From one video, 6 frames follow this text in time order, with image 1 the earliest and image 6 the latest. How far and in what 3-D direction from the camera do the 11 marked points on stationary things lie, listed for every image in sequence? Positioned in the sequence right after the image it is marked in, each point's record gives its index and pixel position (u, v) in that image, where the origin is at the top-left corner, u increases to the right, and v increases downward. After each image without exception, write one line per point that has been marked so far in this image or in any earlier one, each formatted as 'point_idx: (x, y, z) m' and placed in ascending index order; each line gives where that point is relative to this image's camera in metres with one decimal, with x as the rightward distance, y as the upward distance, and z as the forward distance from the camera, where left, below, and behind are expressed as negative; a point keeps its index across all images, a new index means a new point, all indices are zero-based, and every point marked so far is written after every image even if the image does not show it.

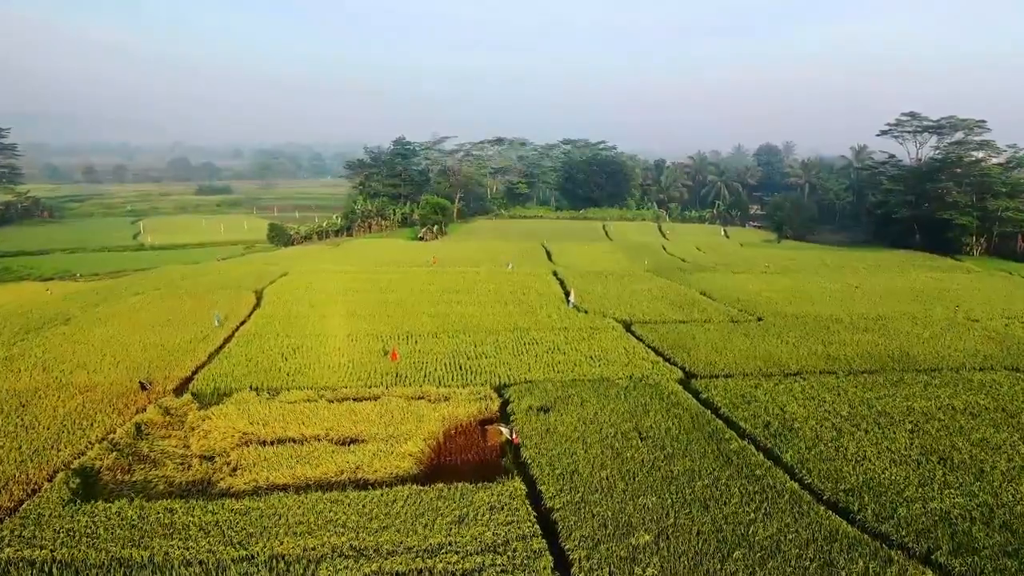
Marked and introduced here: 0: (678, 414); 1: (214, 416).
0: (+4.2, -3.2, +17.3) m
1: (-7.7, -3.3, +17.6) m
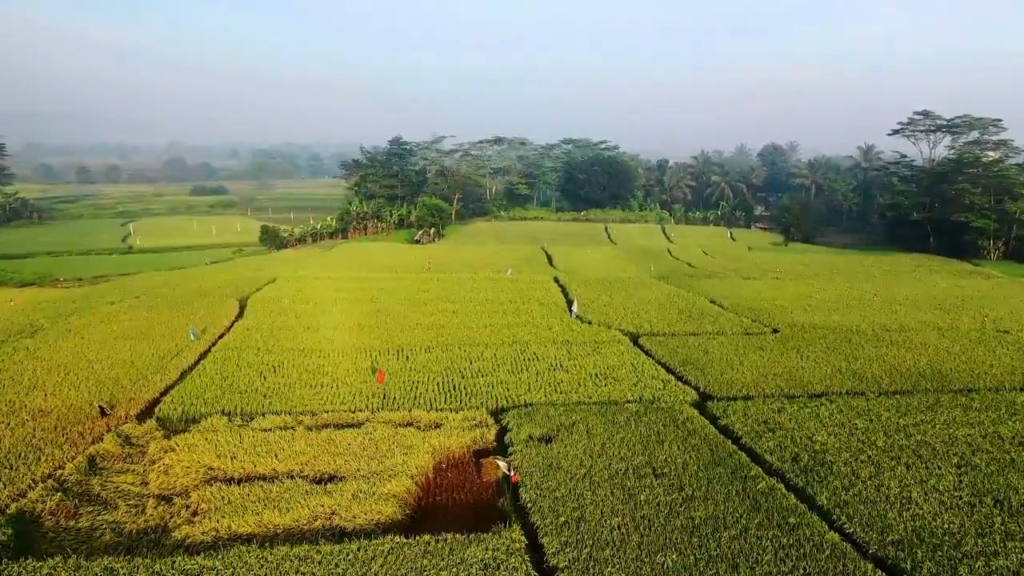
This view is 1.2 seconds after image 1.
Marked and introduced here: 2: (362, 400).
0: (+4.2, -3.6, +15.5) m
1: (-7.8, -3.7, +15.8) m
2: (-4.1, -3.1, +18.5) m
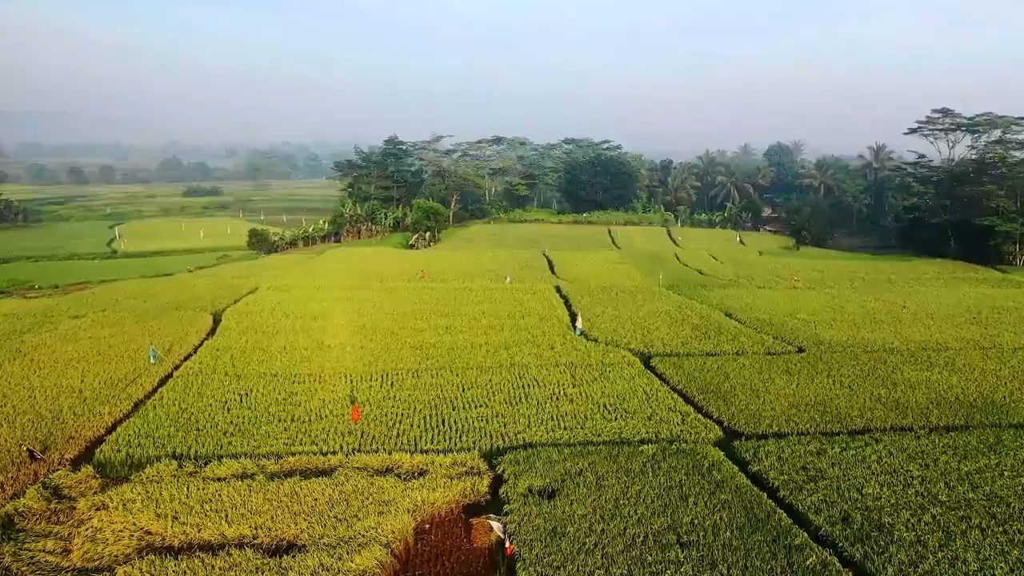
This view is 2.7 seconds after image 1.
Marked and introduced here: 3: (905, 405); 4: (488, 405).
0: (+4.1, -4.1, +13.1) m
1: (-7.8, -4.2, +13.4) m
2: (-4.2, -3.6, +16.1) m
3: (+10.7, -3.2, +18.5) m
4: (-0.7, -3.1, +18.2) m
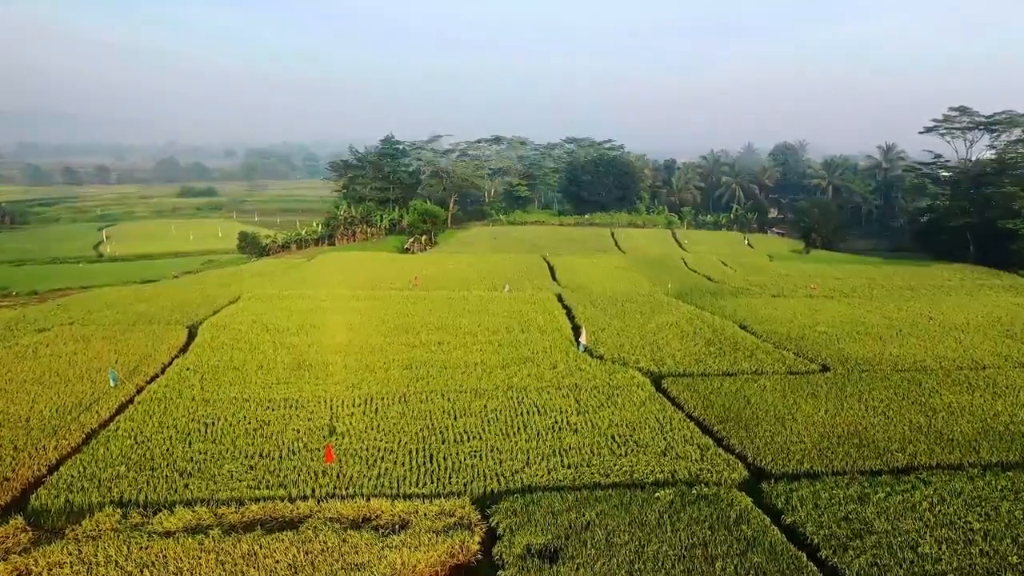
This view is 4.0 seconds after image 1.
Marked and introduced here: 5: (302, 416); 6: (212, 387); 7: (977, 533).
0: (+4.0, -4.5, +11.1) m
1: (-7.9, -4.6, +11.4) m
2: (-4.3, -4.0, +14.1) m
3: (+10.6, -3.6, +16.5) m
4: (-0.7, -3.6, +16.3) m
5: (-5.4, -3.3, +17.4) m
6: (-8.5, -2.8, +19.3) m
7: (+8.4, -4.4, +12.2) m
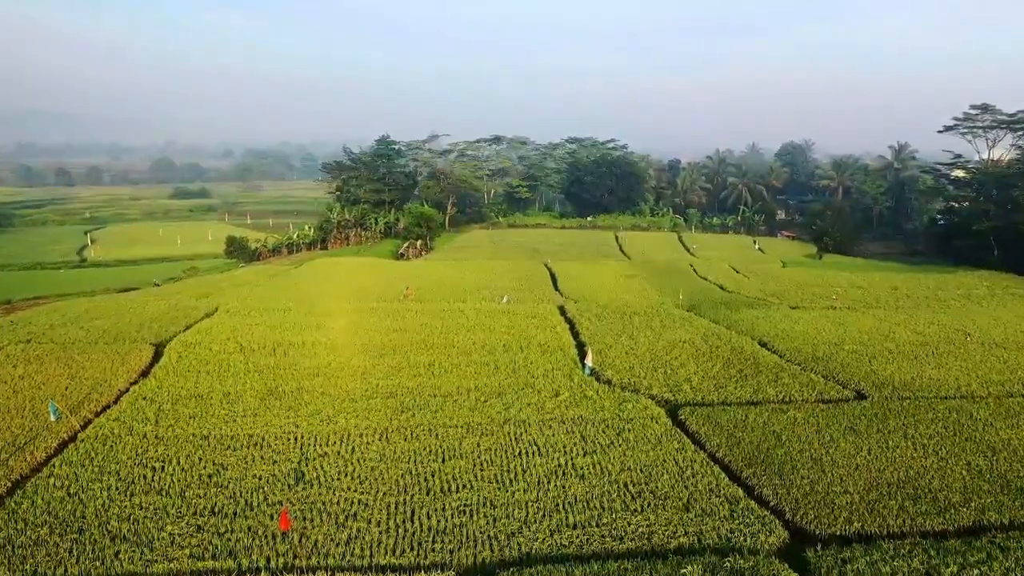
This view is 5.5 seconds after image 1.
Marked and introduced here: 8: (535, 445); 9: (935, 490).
0: (+3.9, -5.0, +8.7) m
1: (-8.0, -5.1, +9.1) m
2: (-4.3, -4.5, +11.8) m
3: (+10.5, -4.1, +14.1) m
4: (-0.8, -4.1, +13.9) m
5: (-5.5, -3.8, +15.1) m
6: (-8.6, -3.3, +17.0) m
7: (+8.3, -4.9, +9.9) m
8: (+0.5, -3.6, +15.7) m
9: (+8.6, -4.1, +13.9) m
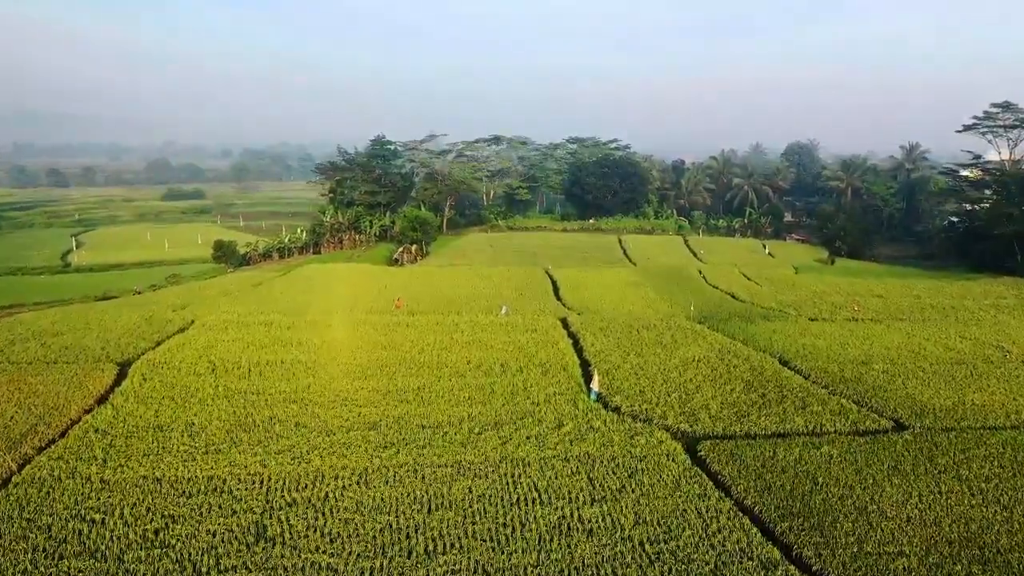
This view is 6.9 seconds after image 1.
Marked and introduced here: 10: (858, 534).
0: (+3.9, -5.5, +6.7) m
1: (-8.1, -5.6, +7.1) m
2: (-4.4, -5.0, +9.7) m
3: (+10.5, -4.5, +12.1) m
4: (-0.9, -4.5, +11.9) m
5: (-5.5, -4.2, +13.0) m
6: (-8.7, -3.8, +15.0) m
7: (+8.2, -5.4, +7.9) m
8: (+0.5, -4.1, +13.7) m
9: (+8.6, -4.6, +11.8) m
10: (+6.2, -4.4, +12.2) m
